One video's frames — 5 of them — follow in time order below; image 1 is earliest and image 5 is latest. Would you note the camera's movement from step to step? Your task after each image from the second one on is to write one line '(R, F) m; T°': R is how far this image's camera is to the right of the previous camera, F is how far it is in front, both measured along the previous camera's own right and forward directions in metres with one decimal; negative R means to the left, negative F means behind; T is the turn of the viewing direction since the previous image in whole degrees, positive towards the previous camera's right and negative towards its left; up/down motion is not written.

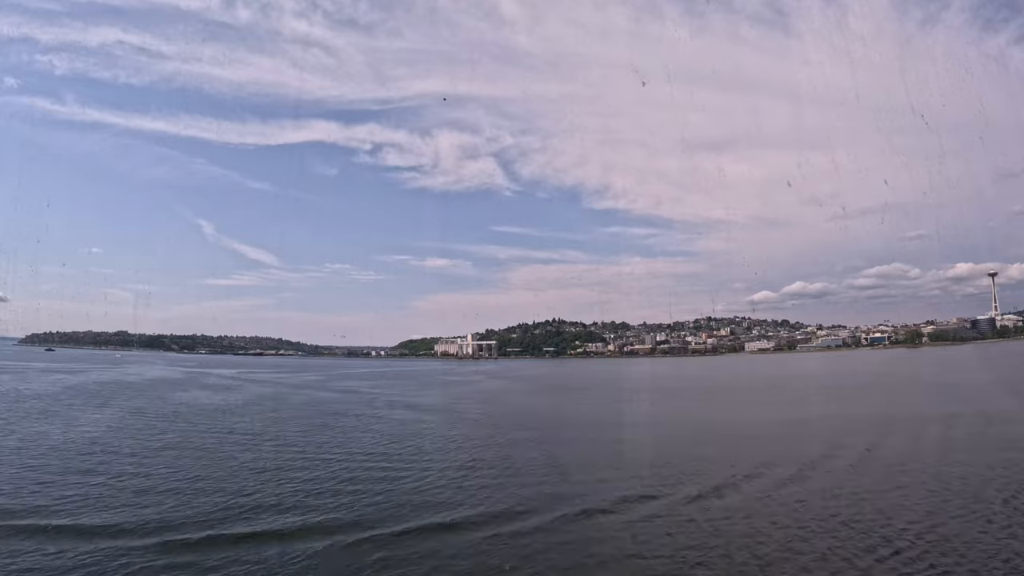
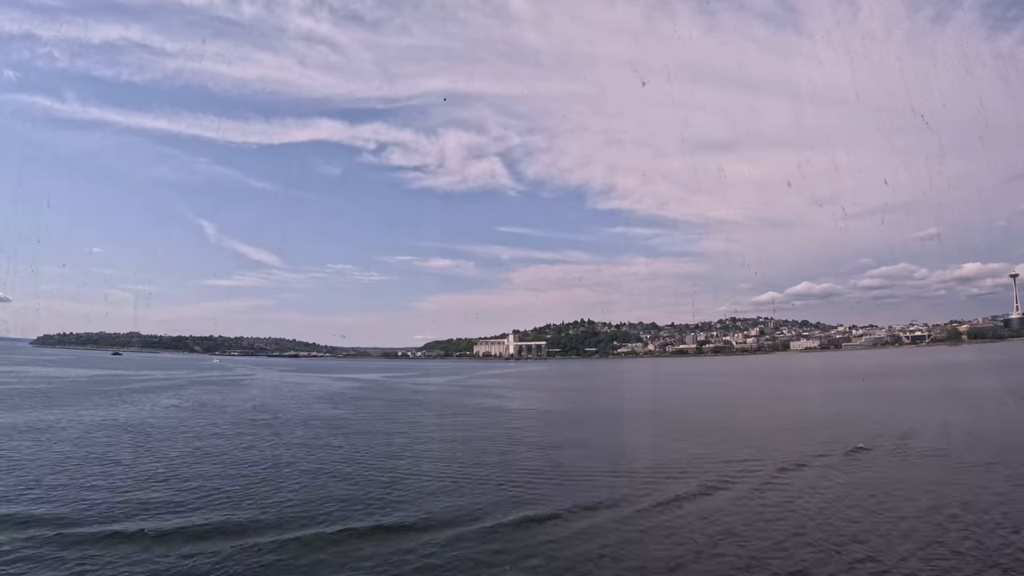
(-2.1, +0.8) m; +1°
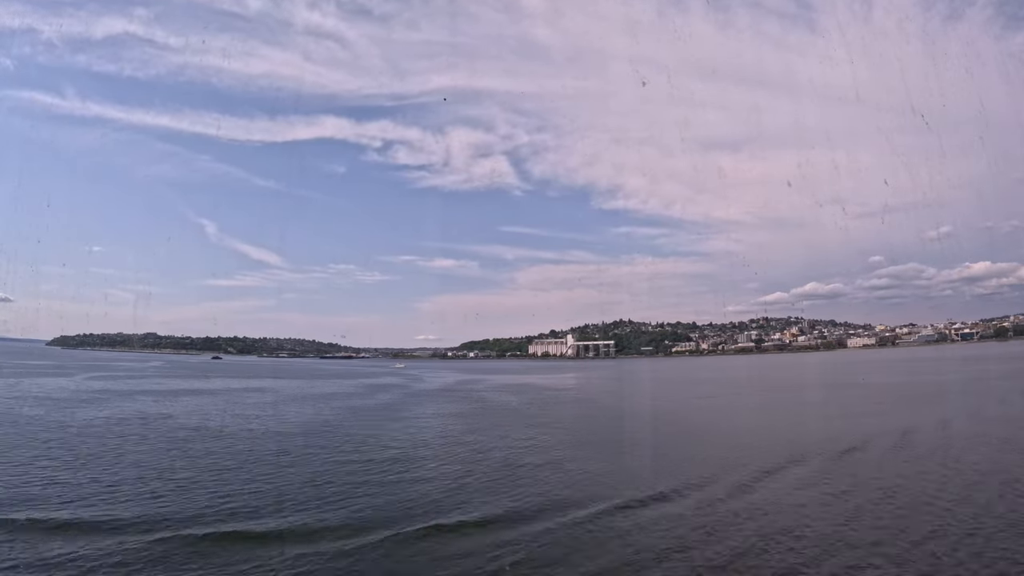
(-2.7, +1.1) m; +1°
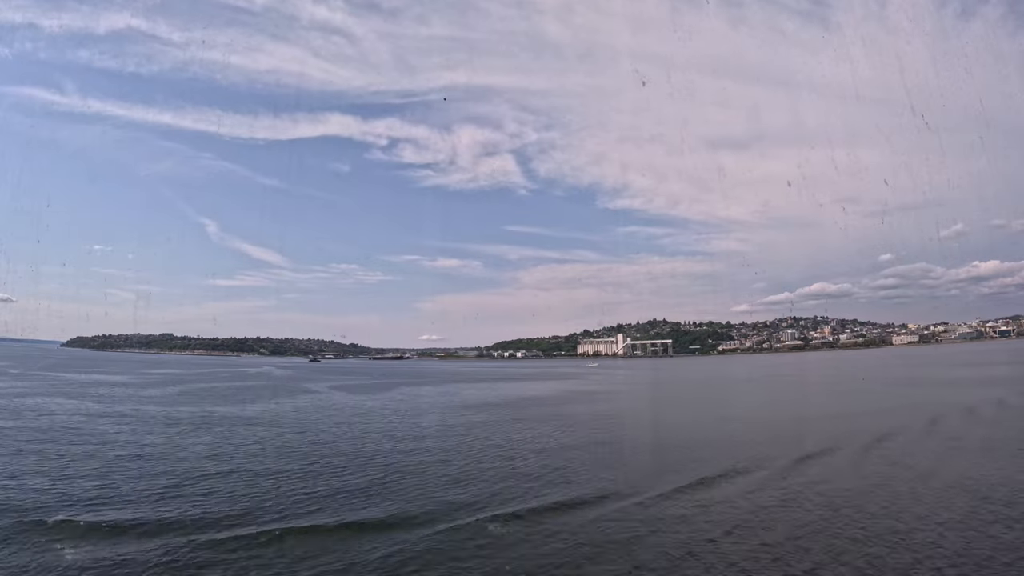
(-2.2, +0.9) m; +1°
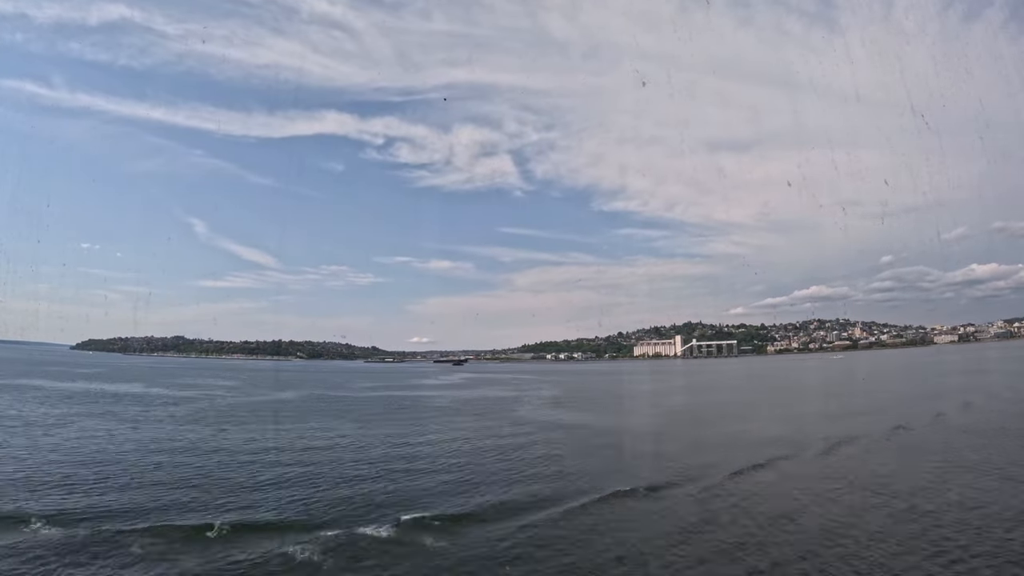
(-2.8, +0.4) m; +1°
